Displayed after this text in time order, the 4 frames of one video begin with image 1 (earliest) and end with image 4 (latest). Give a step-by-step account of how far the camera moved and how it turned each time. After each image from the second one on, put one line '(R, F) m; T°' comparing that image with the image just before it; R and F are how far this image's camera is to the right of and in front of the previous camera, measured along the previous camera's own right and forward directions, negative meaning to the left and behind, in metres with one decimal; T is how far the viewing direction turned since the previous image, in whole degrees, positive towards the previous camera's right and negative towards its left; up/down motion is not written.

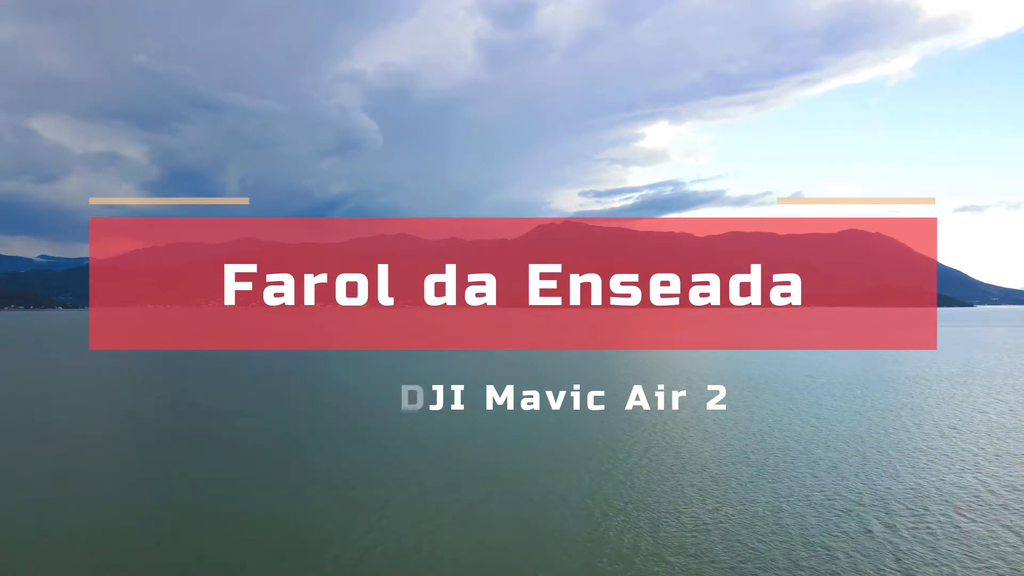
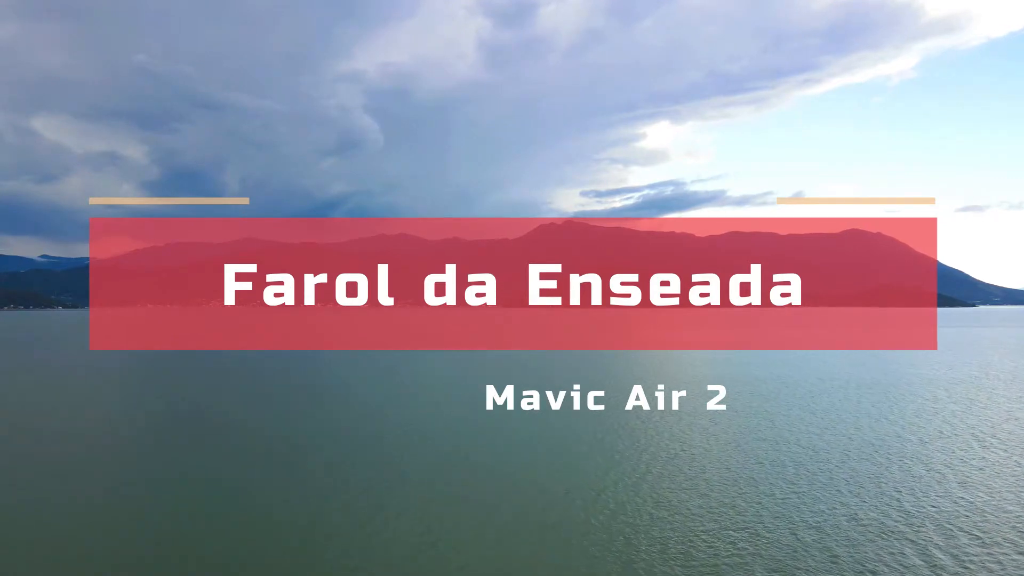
(+0.1, +0.2) m; 0°
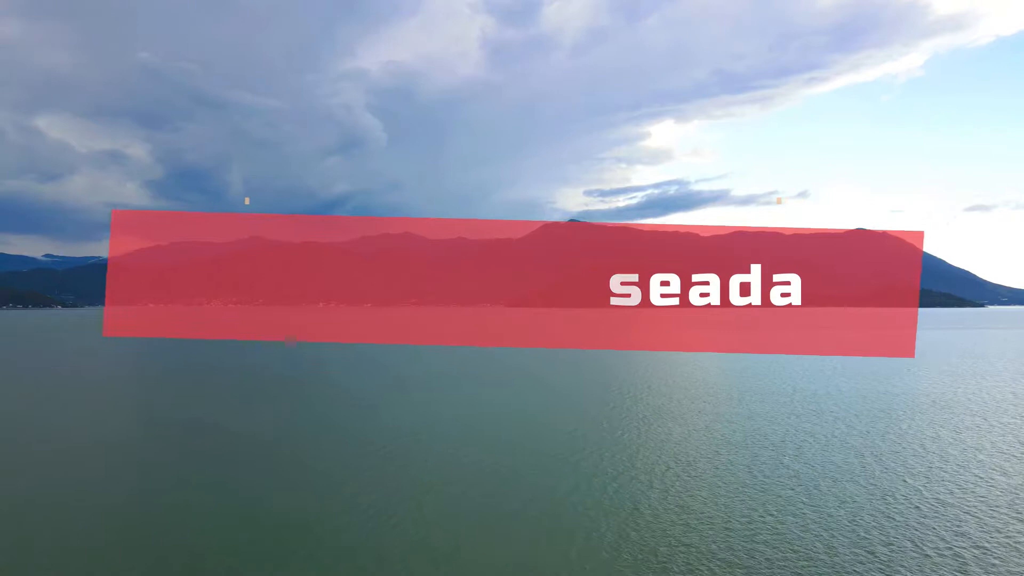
(+0.7, +0.7) m; 0°
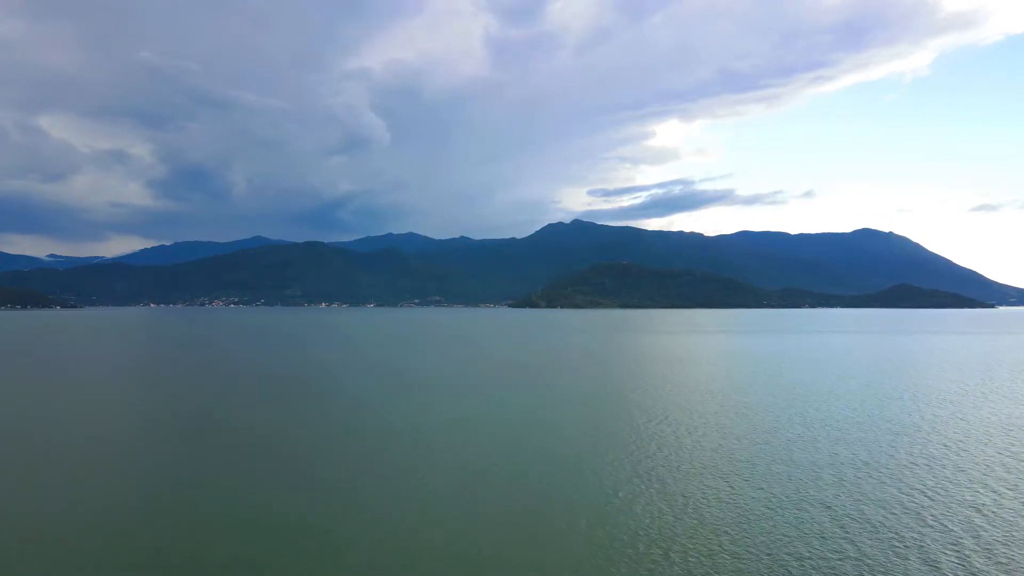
(-0.5, +1.3) m; 0°
